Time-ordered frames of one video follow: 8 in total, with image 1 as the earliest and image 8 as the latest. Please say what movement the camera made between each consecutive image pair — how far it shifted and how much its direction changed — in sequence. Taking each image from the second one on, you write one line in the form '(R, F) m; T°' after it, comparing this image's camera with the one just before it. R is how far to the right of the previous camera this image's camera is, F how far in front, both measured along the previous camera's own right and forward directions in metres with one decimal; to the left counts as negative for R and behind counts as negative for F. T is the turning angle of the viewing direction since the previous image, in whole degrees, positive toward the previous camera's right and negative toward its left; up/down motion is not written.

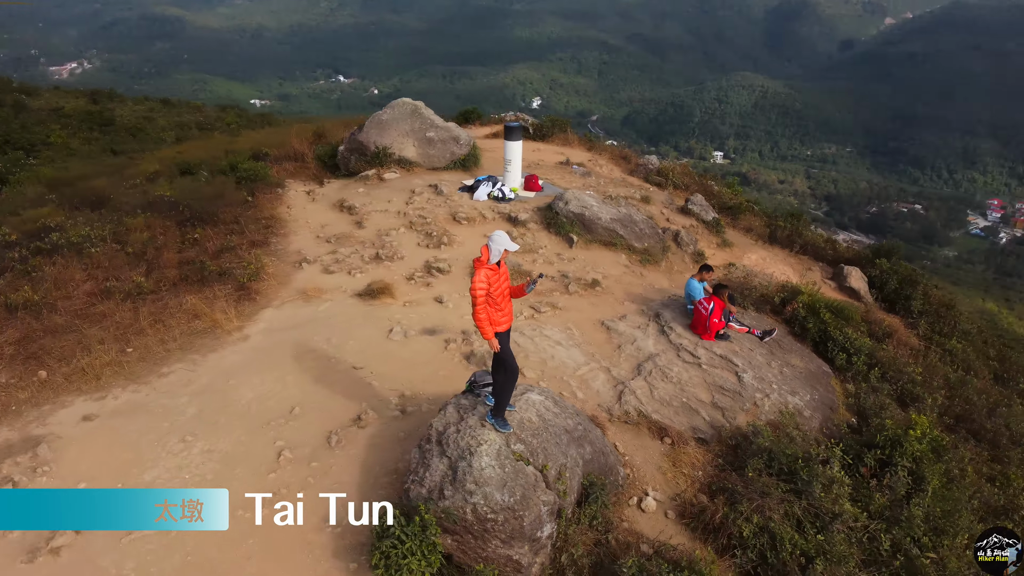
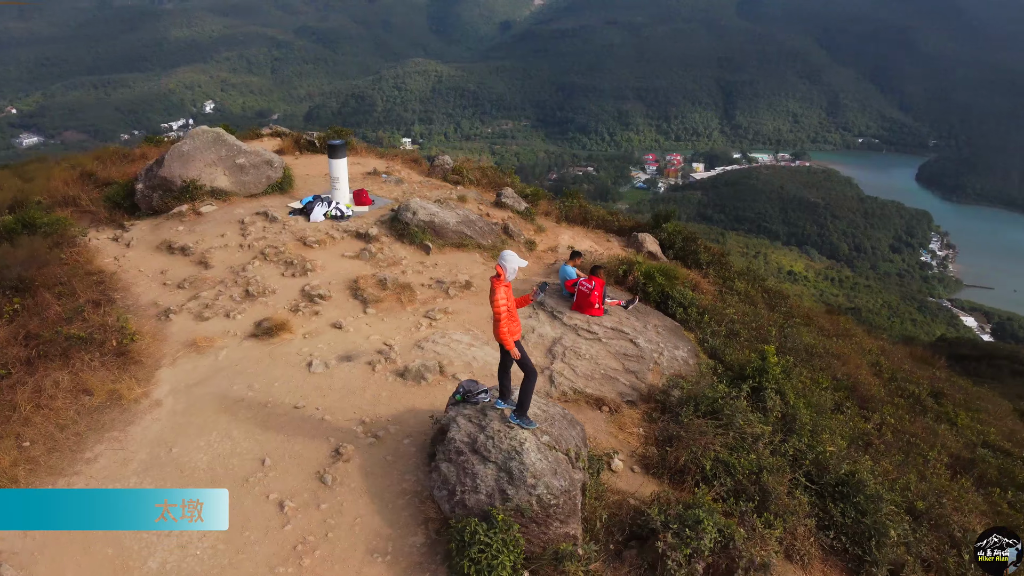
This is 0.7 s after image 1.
(-1.0, -0.1) m; +20°
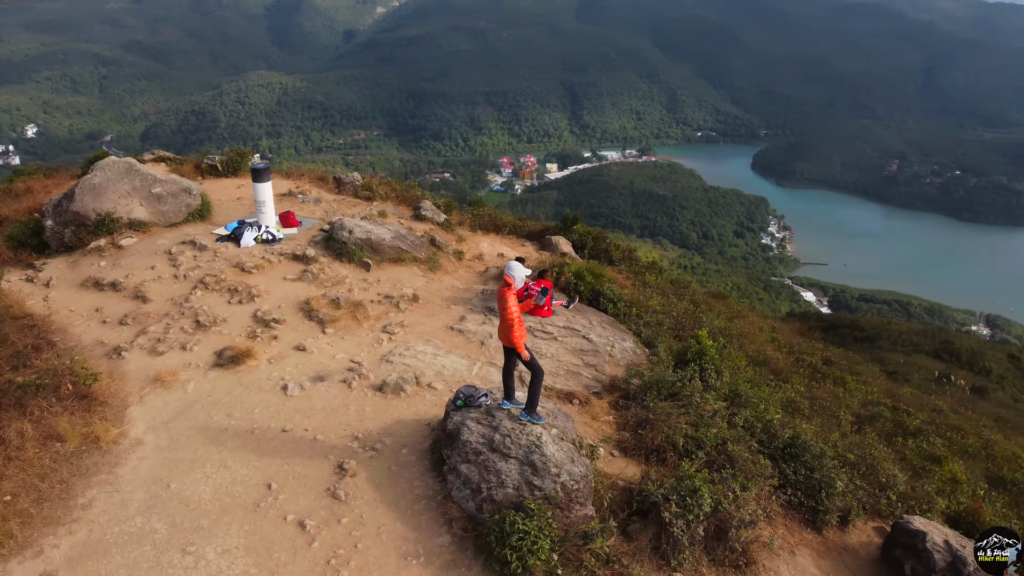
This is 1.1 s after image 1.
(-0.5, -0.2) m; +10°
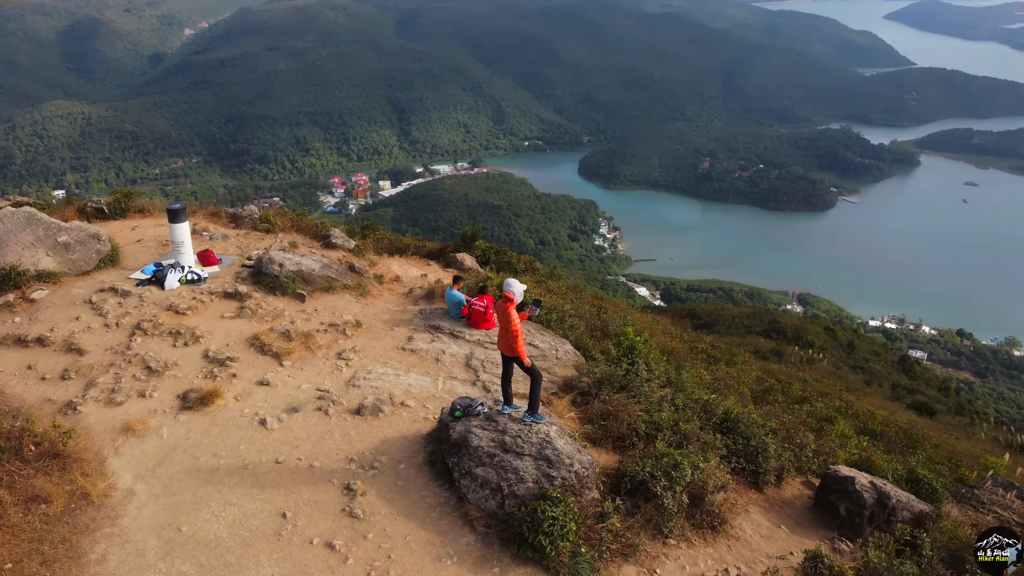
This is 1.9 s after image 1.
(-0.6, -0.3) m; +11°
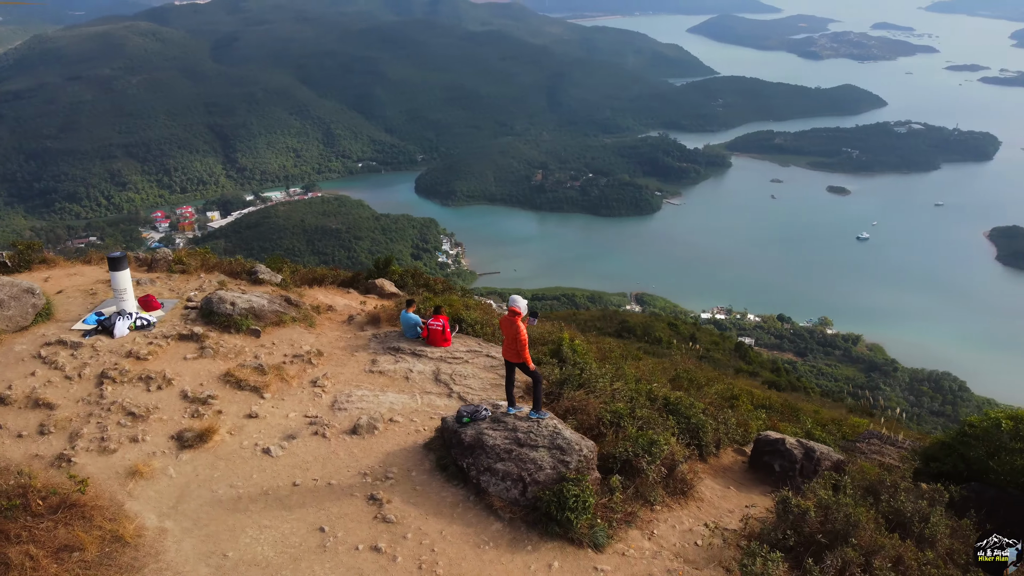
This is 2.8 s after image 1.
(-0.7, -0.4) m; +11°
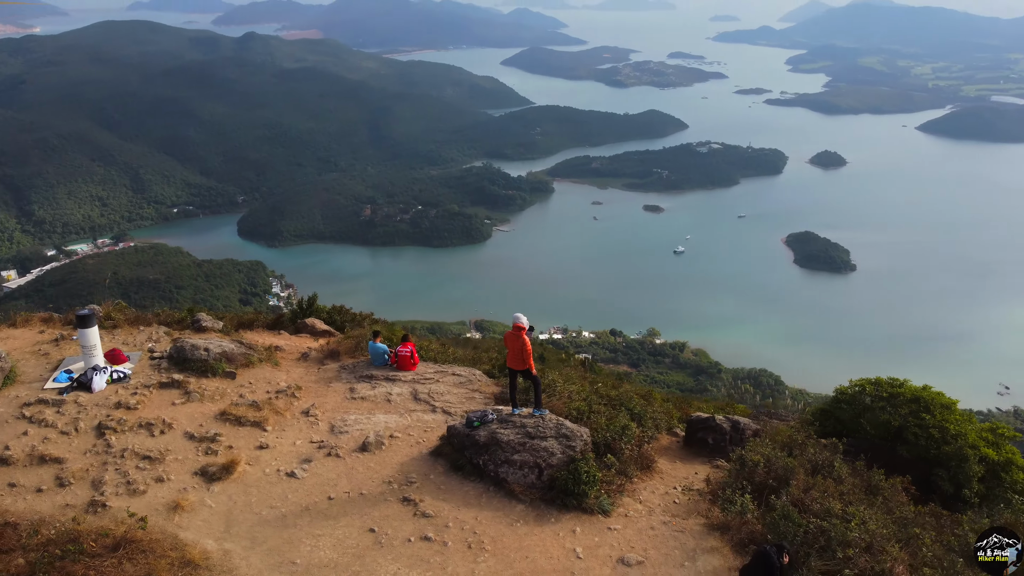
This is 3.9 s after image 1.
(-0.9, -0.7) m; +12°
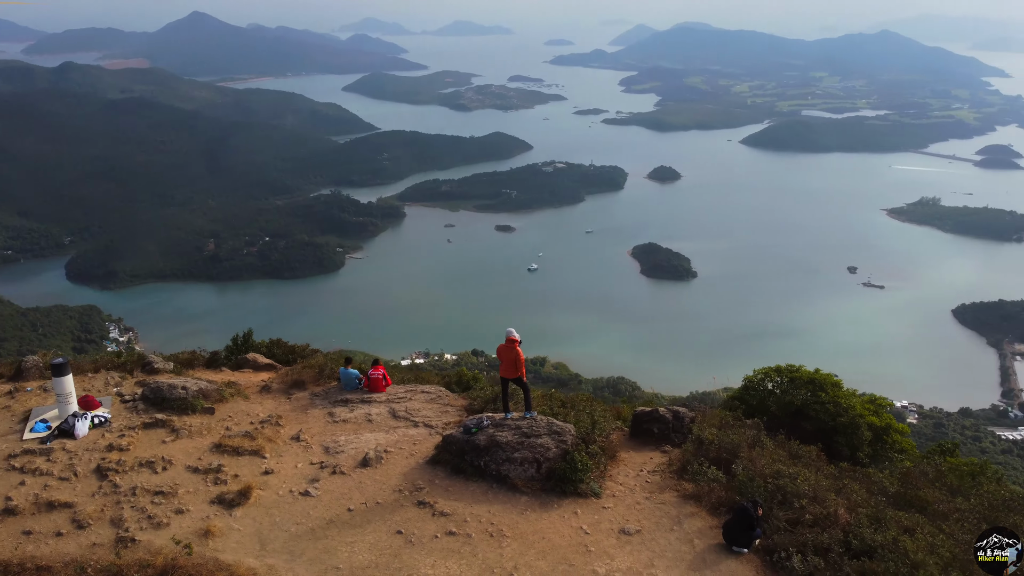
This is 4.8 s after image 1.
(-0.8, -0.6) m; +10°
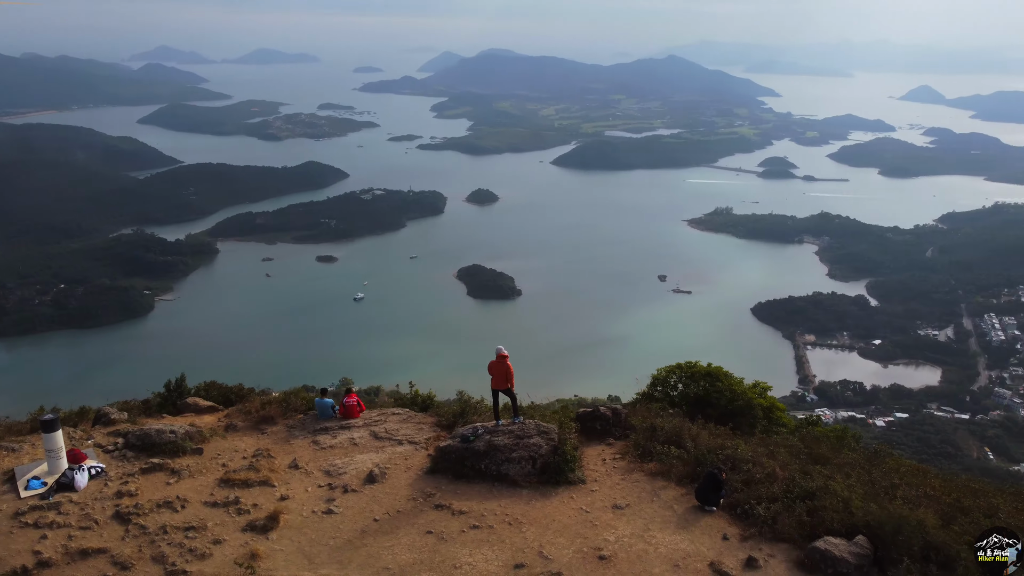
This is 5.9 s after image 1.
(-1.2, -0.7) m; +12°
